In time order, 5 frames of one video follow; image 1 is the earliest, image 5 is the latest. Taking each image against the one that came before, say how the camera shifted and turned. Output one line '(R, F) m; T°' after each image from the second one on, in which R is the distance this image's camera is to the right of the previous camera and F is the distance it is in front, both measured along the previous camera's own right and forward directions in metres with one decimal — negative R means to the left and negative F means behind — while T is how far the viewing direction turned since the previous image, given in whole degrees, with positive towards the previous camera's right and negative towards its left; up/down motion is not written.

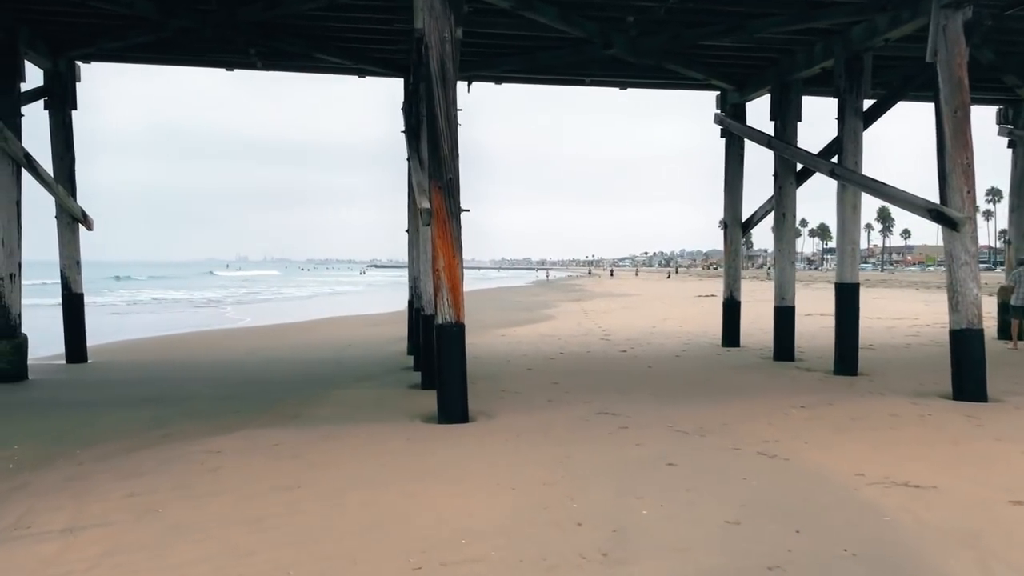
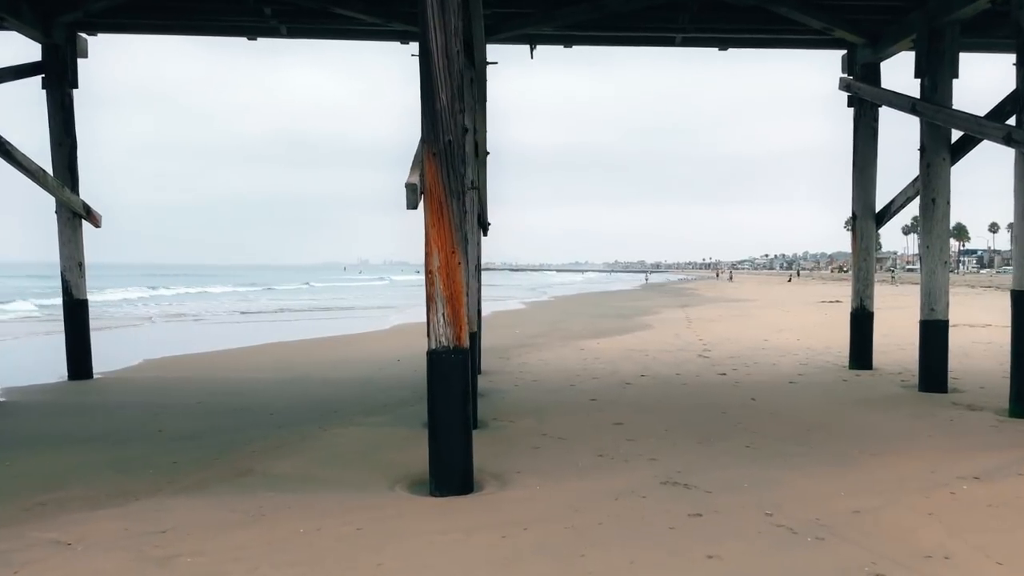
(+0.4, +1.7) m; -7°
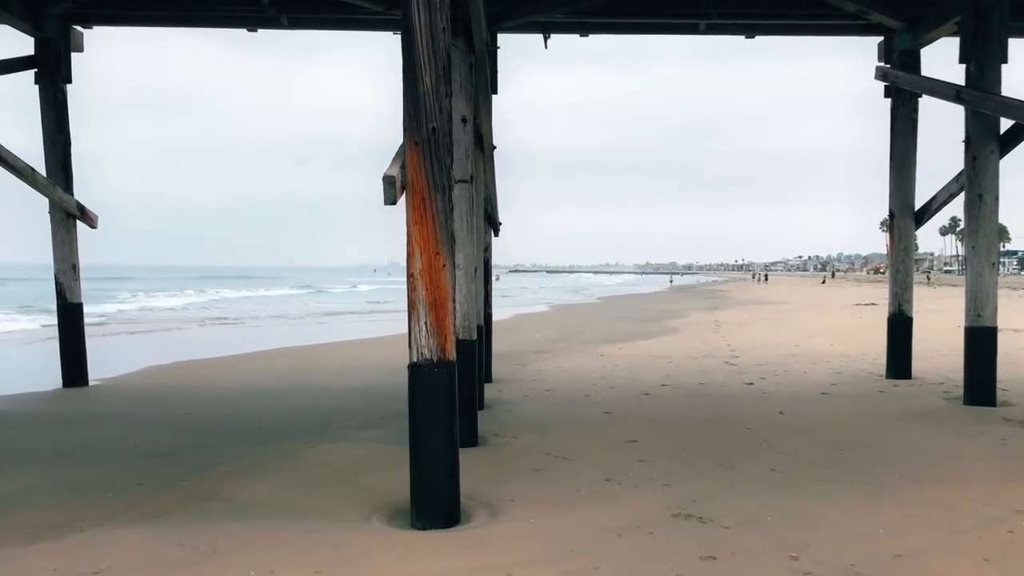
(+0.1, +0.4) m; -2°
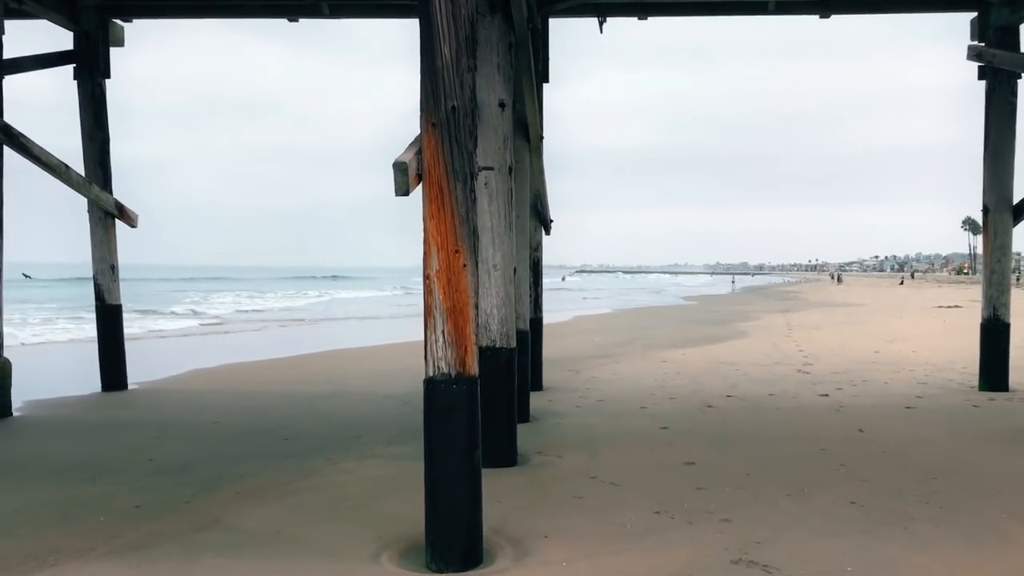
(+0.1, +0.5) m; -4°
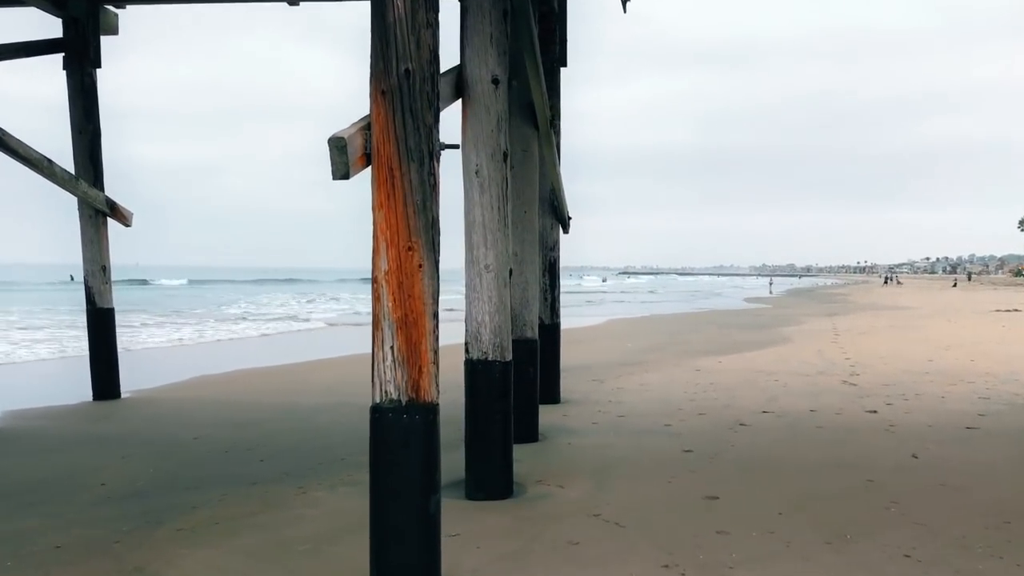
(+0.2, +0.6) m; -3°
